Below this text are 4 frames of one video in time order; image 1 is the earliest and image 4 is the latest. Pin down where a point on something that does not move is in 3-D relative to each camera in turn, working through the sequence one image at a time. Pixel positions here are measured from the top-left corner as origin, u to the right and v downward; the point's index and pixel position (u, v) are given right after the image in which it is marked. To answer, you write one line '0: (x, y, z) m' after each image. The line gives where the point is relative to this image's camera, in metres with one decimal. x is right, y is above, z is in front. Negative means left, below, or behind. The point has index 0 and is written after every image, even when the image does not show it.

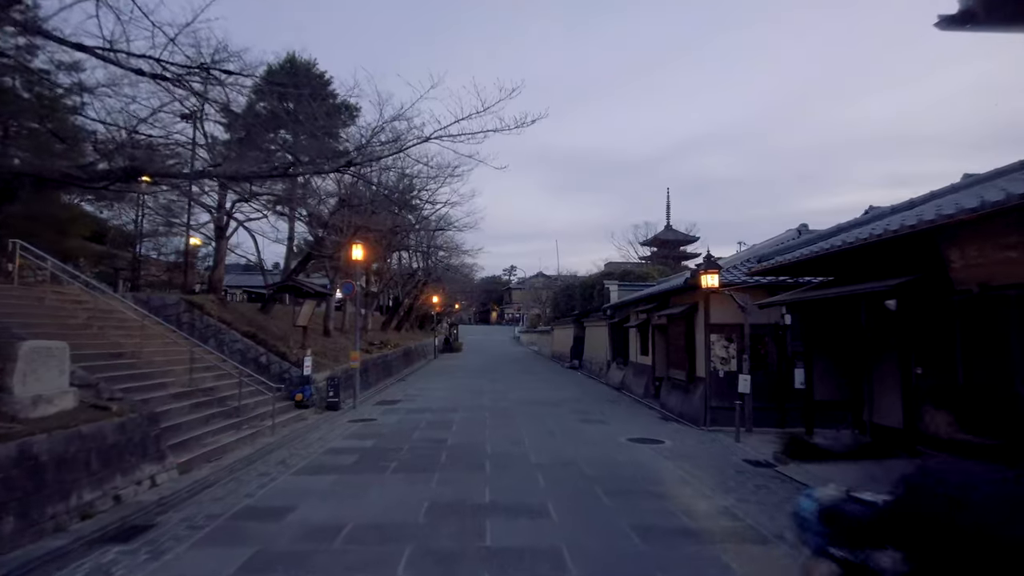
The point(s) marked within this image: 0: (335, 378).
0: (-4.2, -2.1, +16.6) m
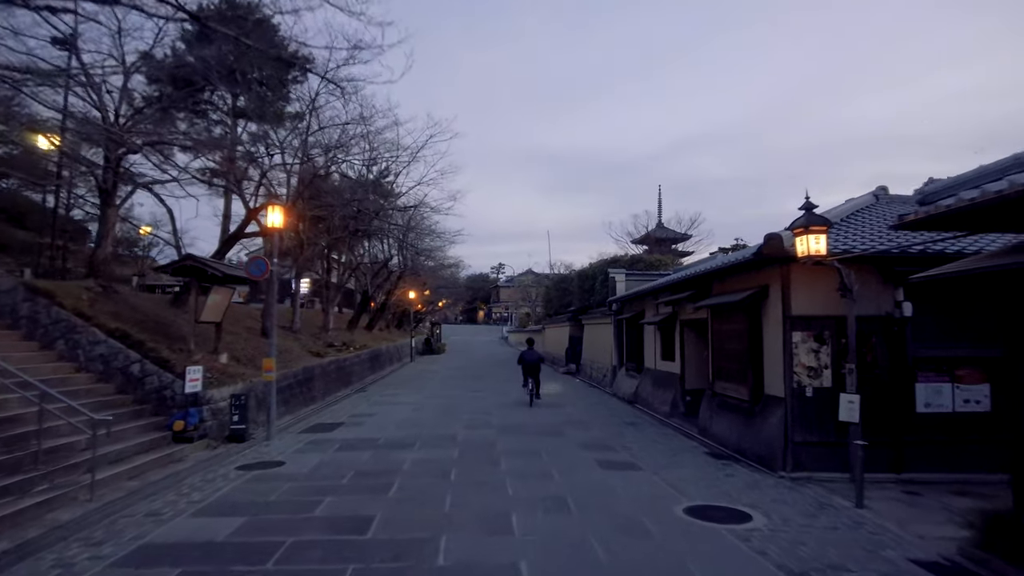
0: (-4.5, -1.8, +11.6) m
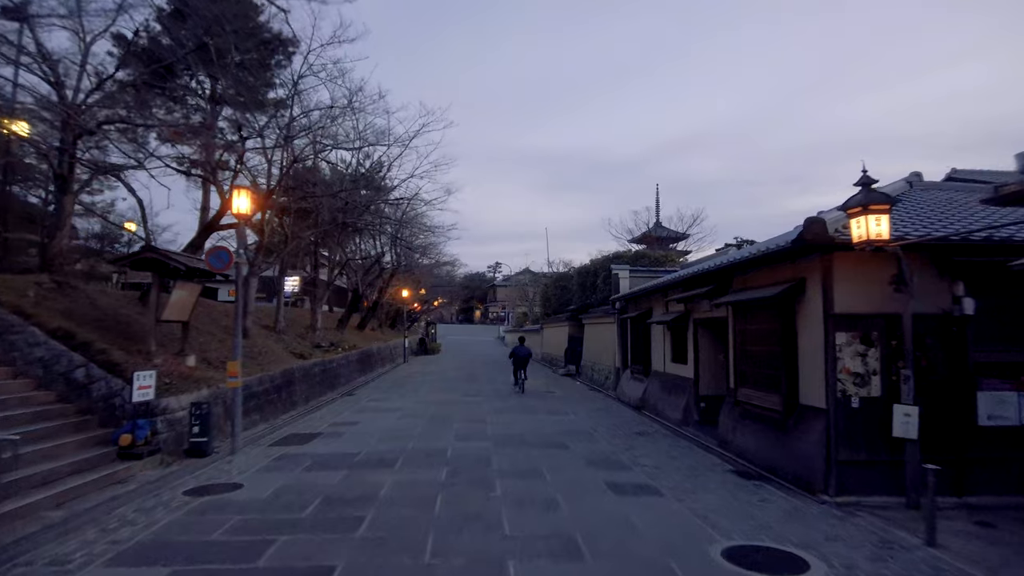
0: (-4.5, -1.7, +10.2) m
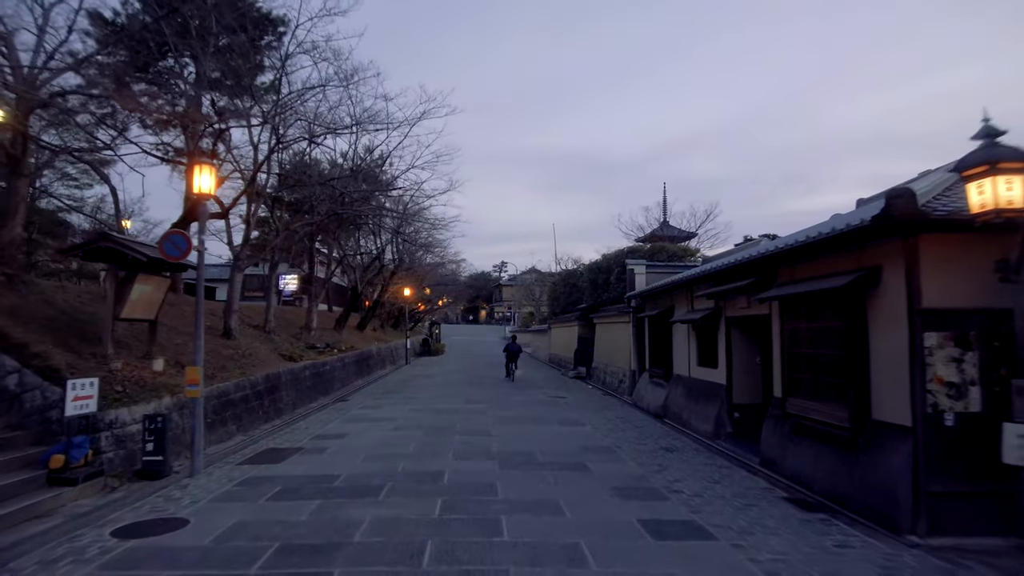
0: (-4.4, -1.6, +8.7) m
